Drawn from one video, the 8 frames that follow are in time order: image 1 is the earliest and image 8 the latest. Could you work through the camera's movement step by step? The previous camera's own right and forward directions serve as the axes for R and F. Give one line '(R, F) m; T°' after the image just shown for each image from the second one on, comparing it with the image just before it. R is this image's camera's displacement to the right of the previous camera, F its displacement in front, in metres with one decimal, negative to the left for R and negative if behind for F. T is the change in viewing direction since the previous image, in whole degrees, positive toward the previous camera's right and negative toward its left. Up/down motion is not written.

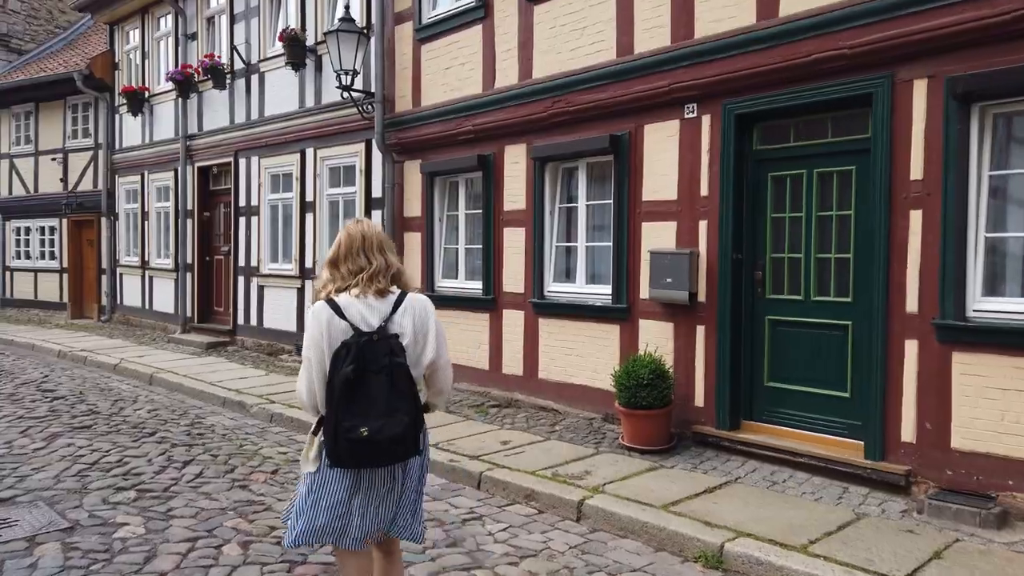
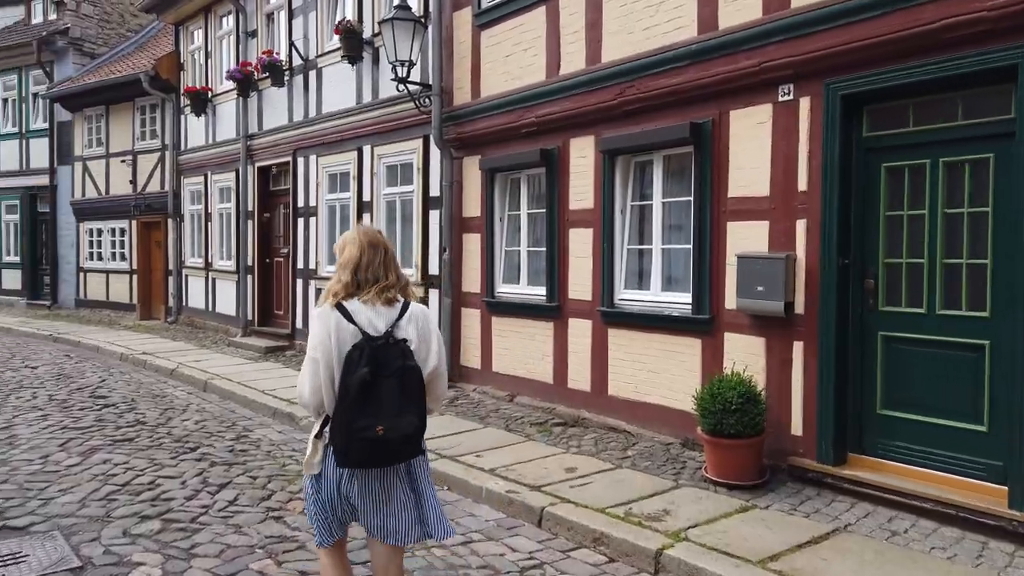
(0.0, +0.7) m; -5°
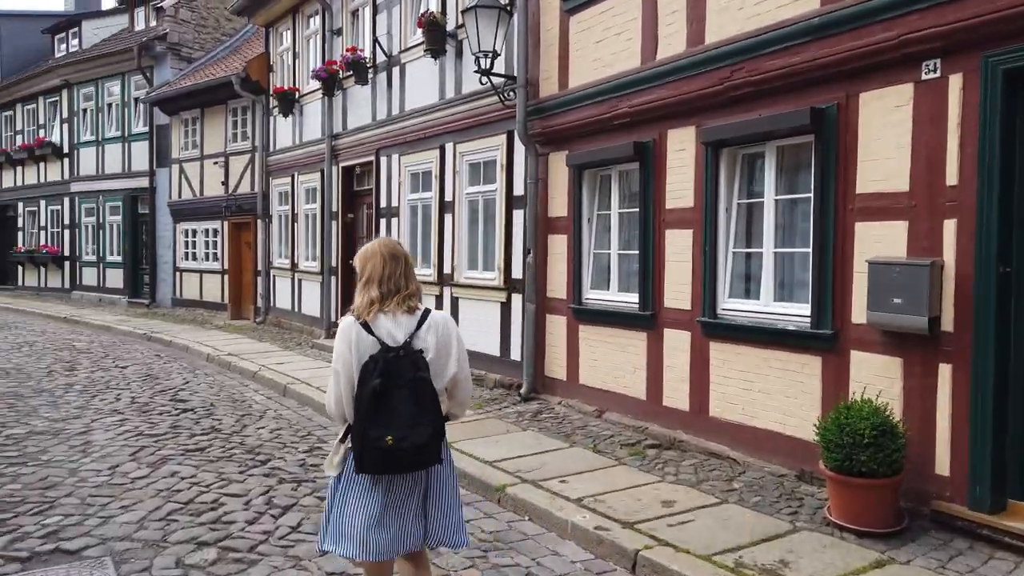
(0.0, +0.6) m; -6°
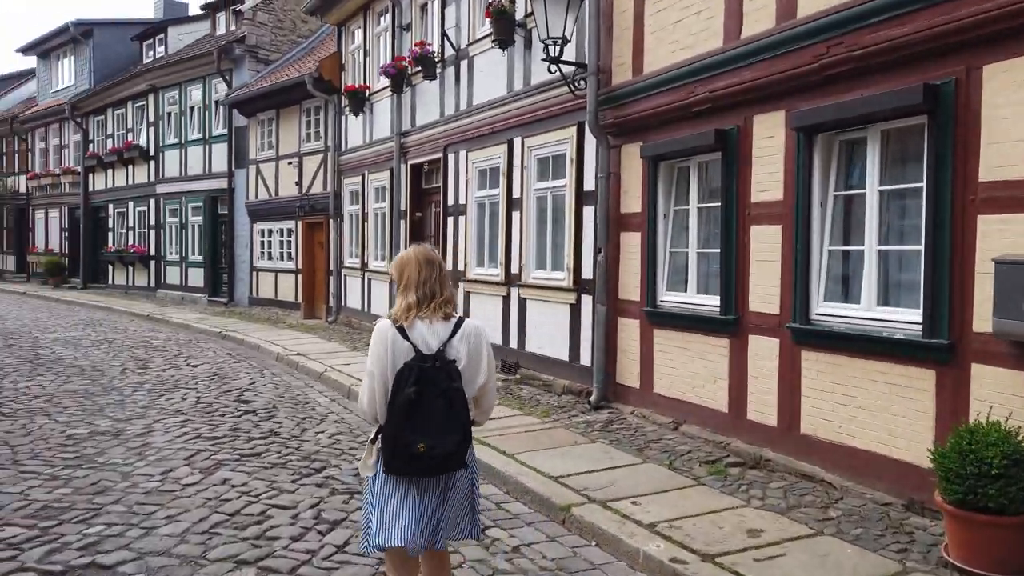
(+0.1, +0.5) m; -6°
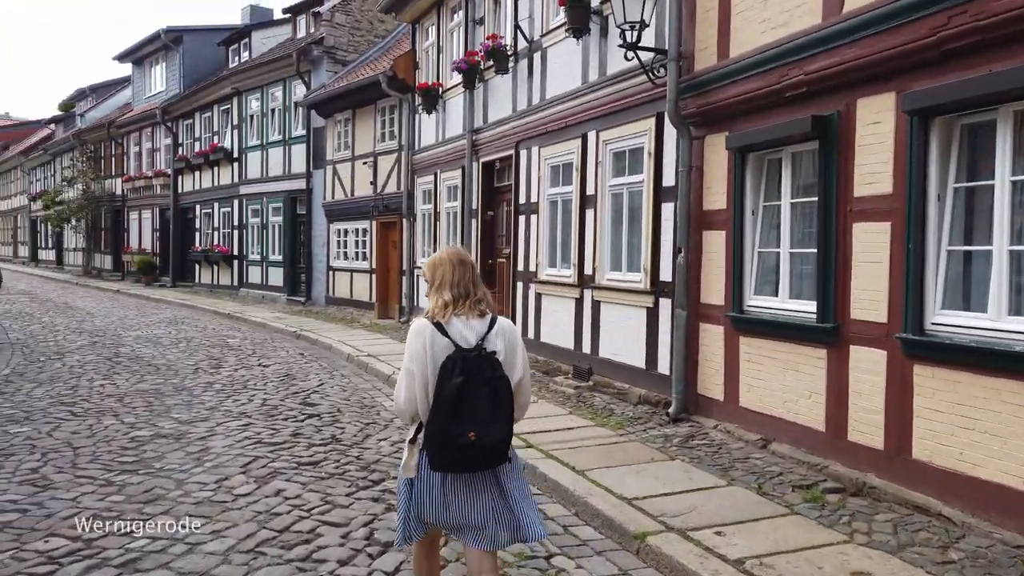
(0.0, +0.4) m; -6°
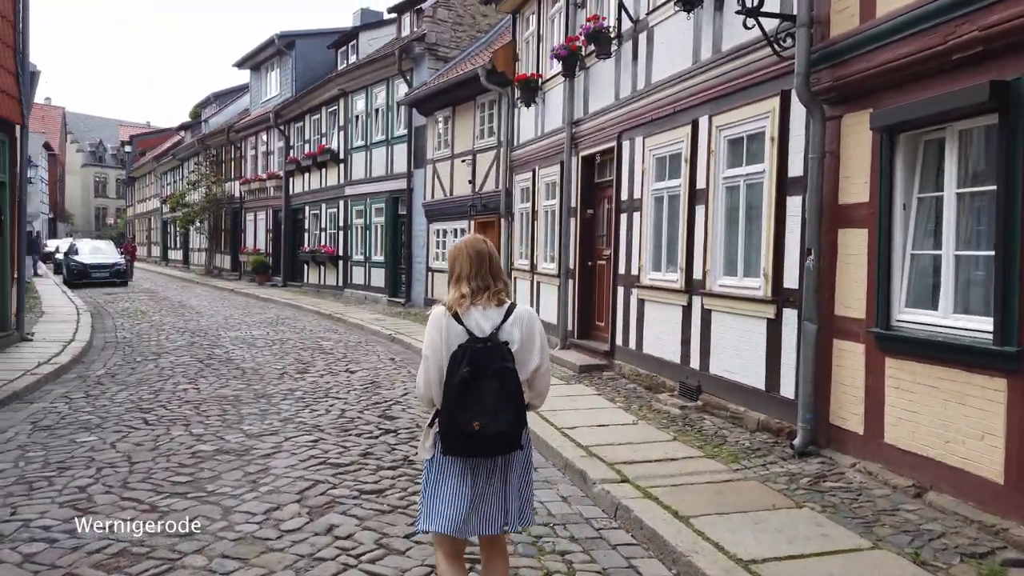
(+0.1, +0.9) m; -8°
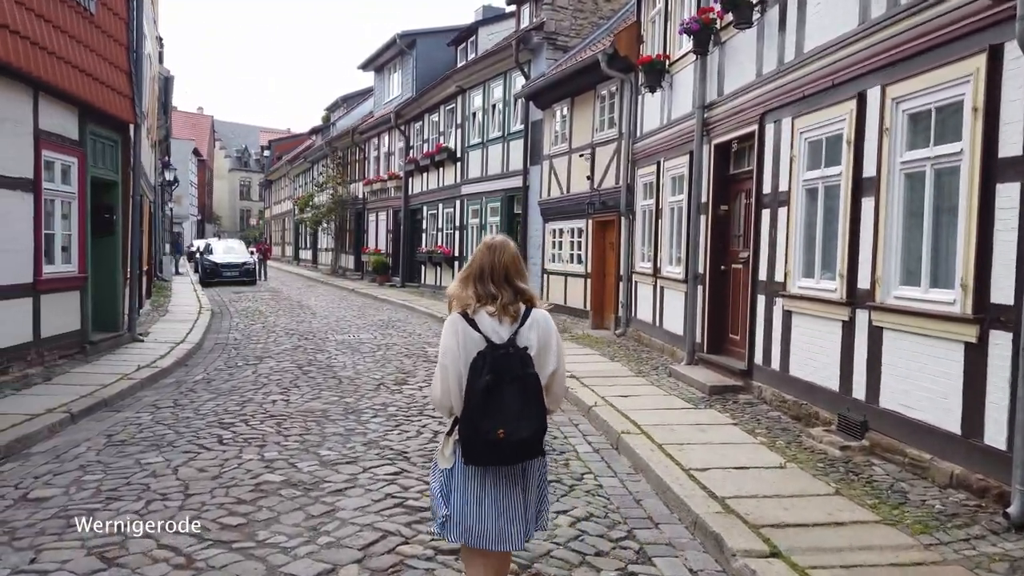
(0.0, +1.1) m; -9°
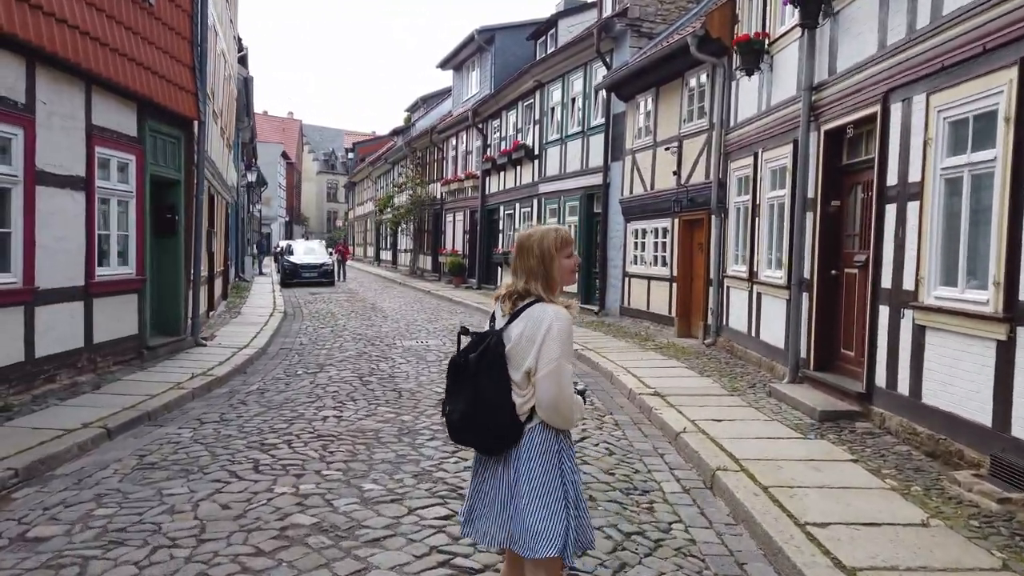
(0.0, +0.9) m; -6°
